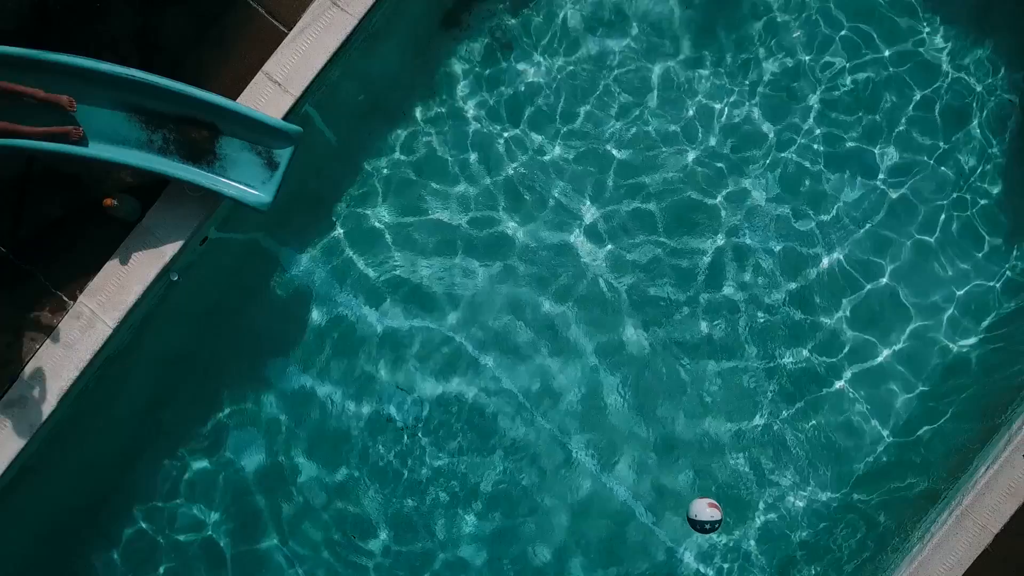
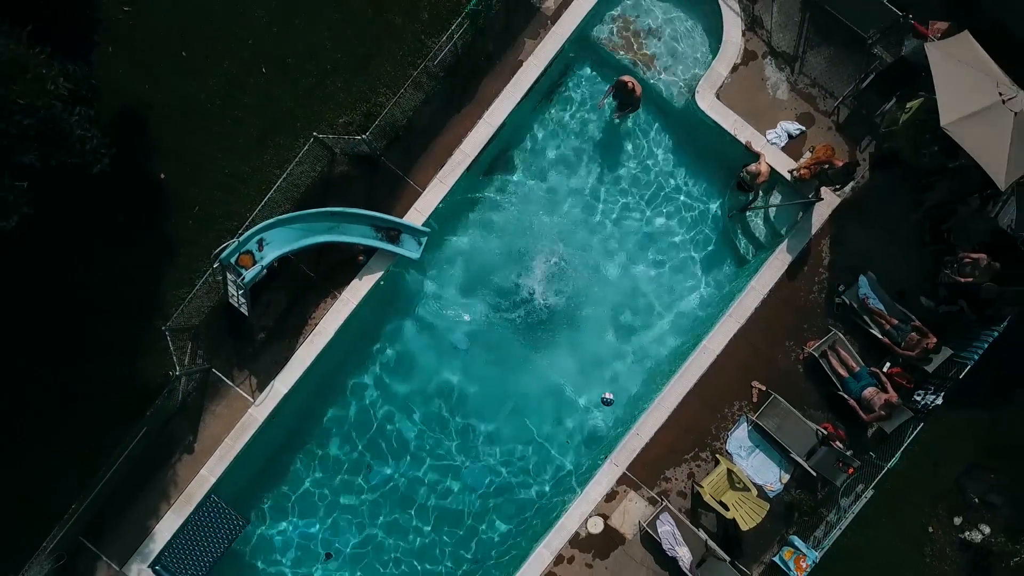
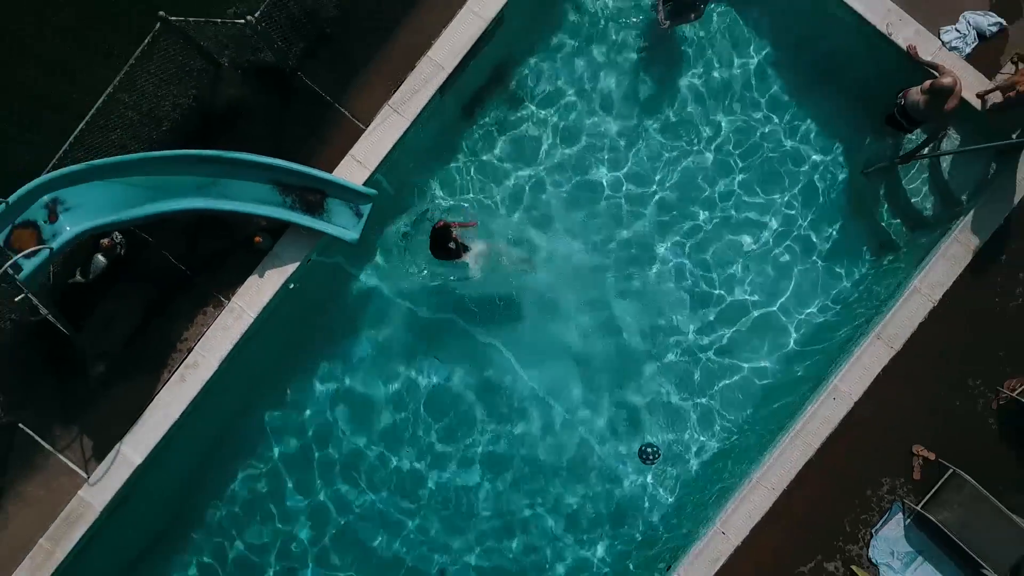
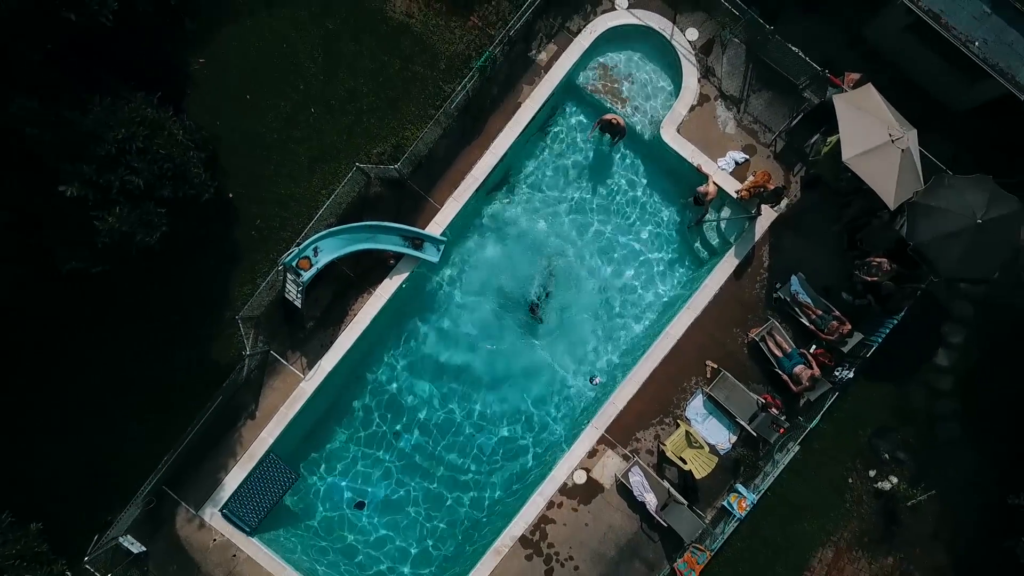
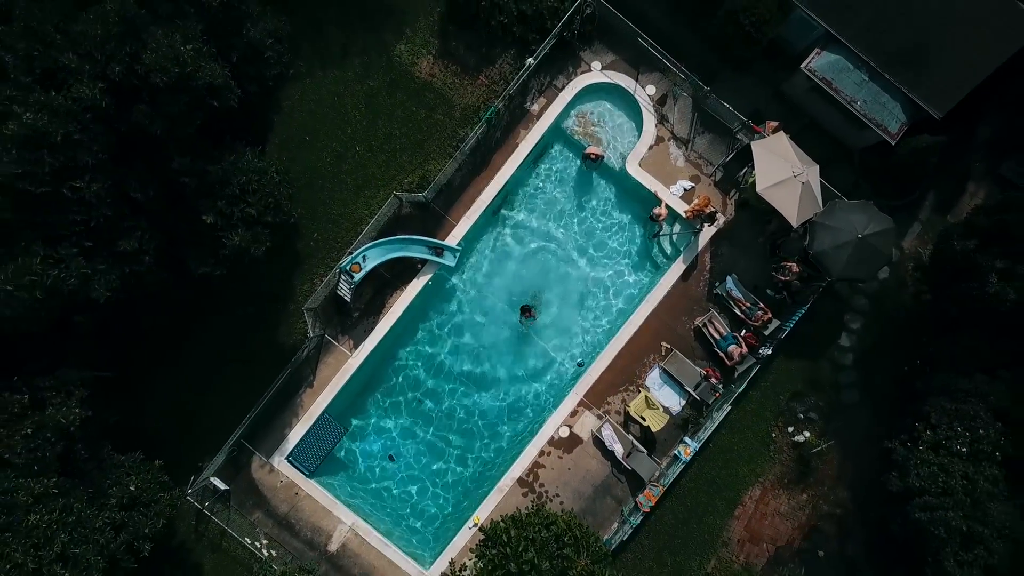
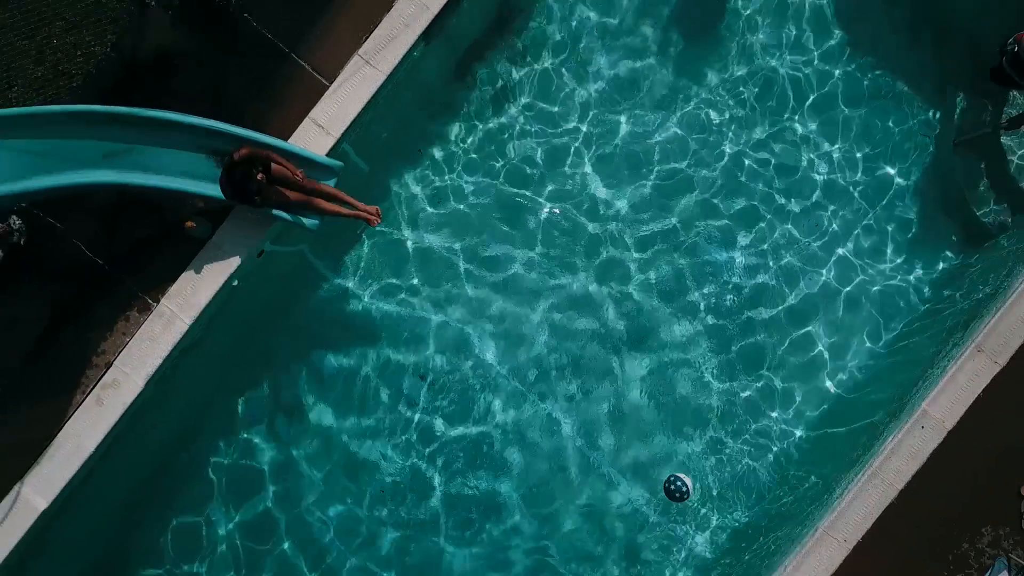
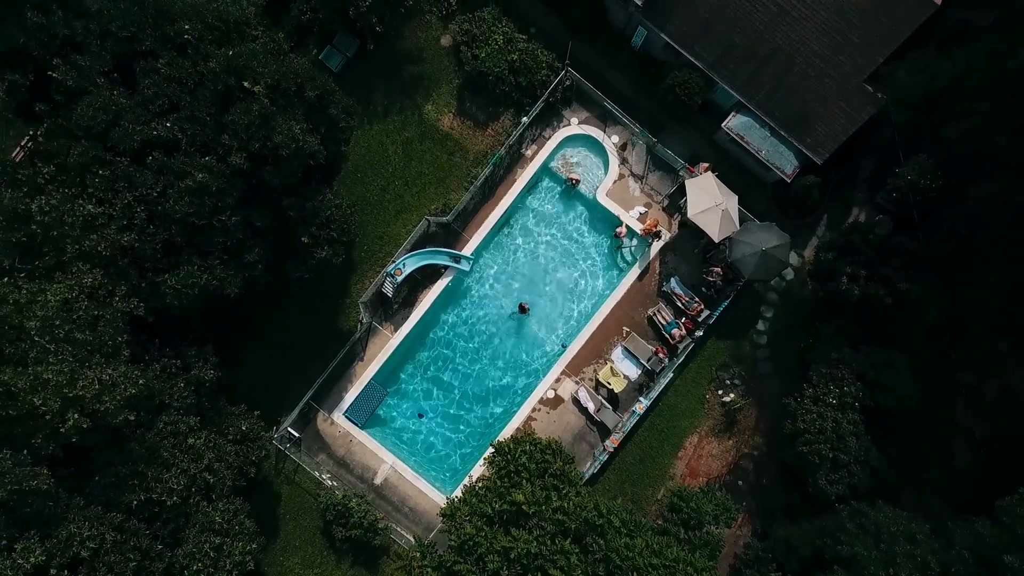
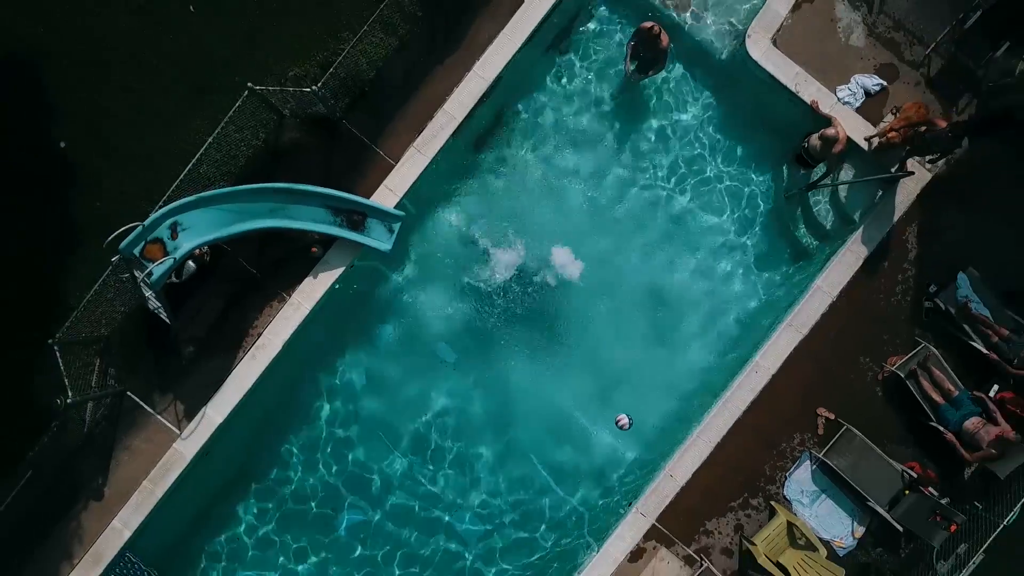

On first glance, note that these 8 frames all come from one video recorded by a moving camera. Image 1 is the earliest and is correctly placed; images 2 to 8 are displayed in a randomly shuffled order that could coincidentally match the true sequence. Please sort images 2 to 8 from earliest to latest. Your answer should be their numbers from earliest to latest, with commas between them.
6, 3, 8, 2, 4, 5, 7
